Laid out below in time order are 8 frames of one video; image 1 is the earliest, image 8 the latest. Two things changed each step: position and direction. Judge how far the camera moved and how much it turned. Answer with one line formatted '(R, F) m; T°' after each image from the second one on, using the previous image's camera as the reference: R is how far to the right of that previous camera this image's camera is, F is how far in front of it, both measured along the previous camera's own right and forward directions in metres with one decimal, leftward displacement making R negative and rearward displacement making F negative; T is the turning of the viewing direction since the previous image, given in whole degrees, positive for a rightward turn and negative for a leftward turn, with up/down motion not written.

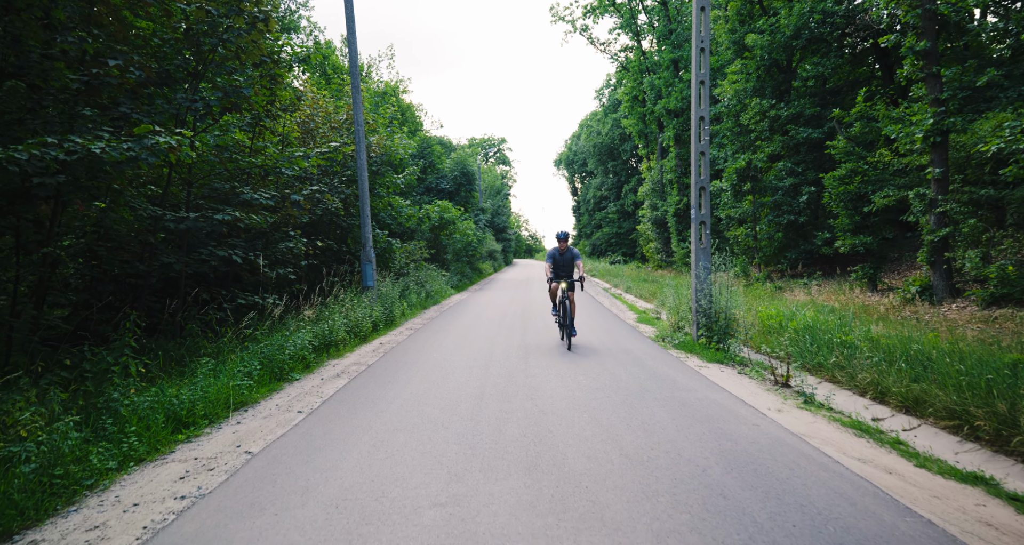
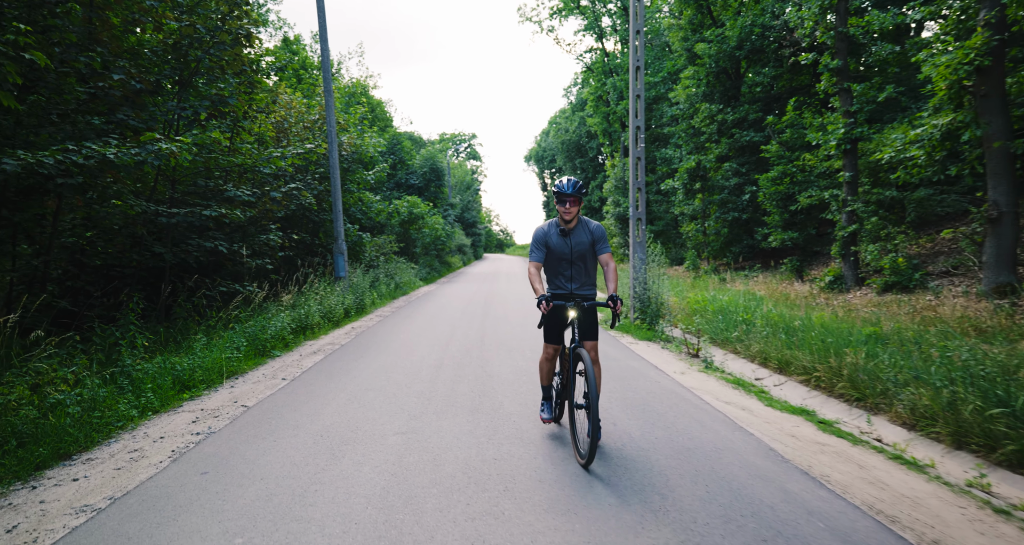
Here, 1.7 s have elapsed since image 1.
(+0.2, -1.2) m; +3°
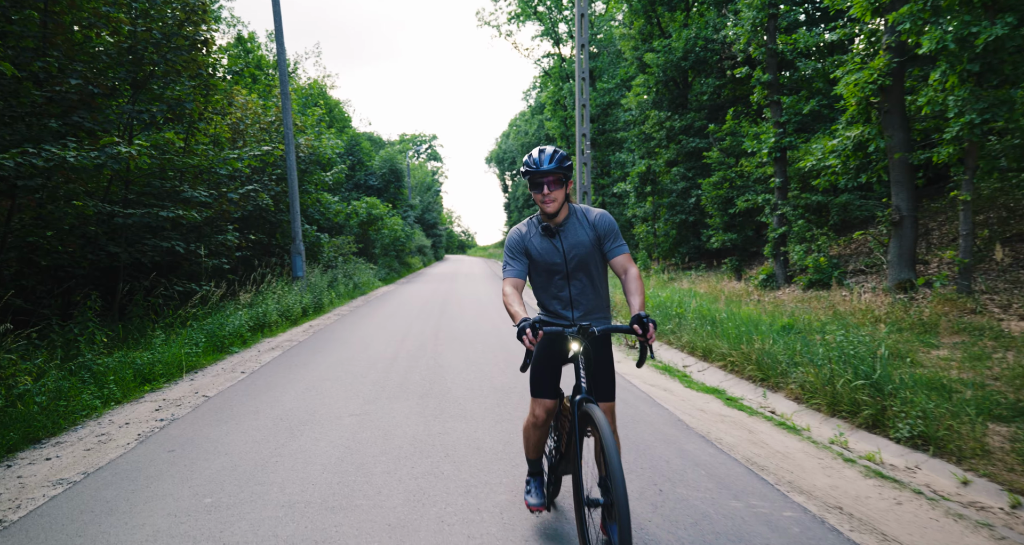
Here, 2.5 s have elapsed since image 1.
(+0.2, -0.6) m; +4°
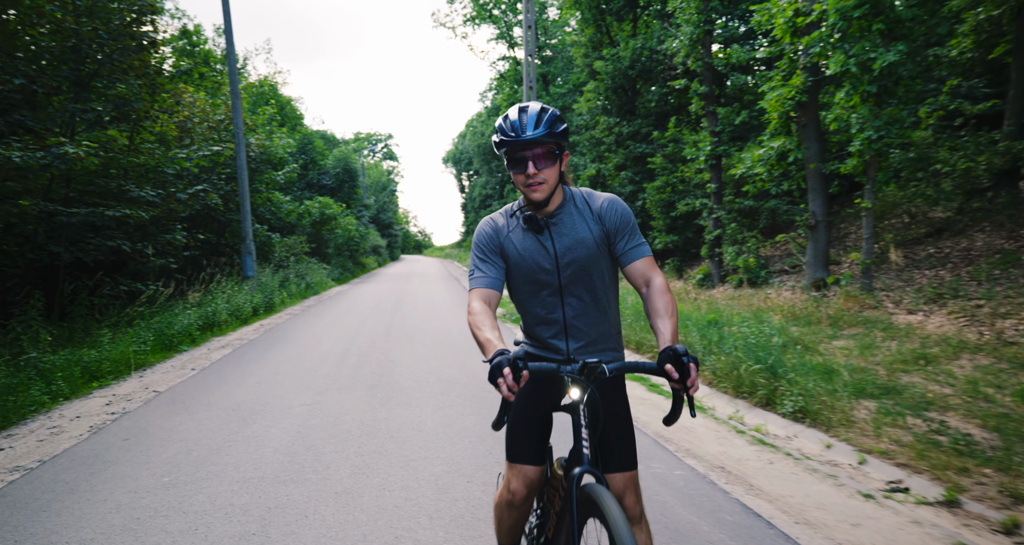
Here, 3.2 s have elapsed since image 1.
(+0.1, -0.5) m; +4°
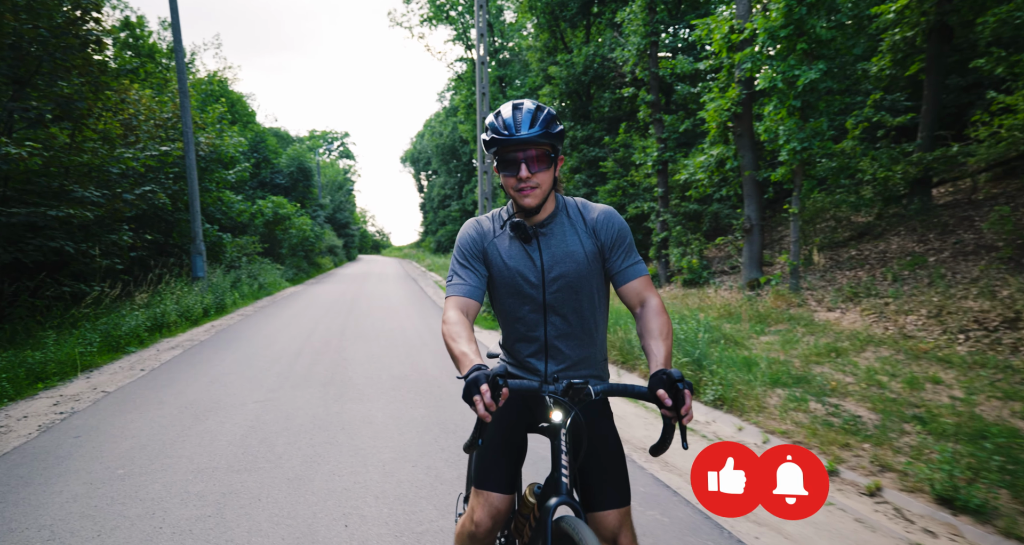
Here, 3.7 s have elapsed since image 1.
(+0.1, -0.3) m; +4°
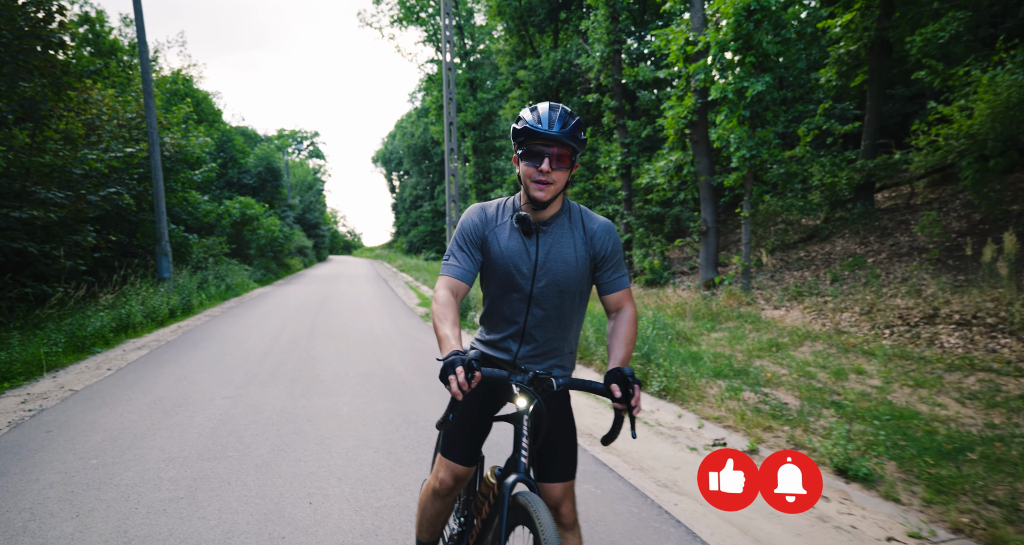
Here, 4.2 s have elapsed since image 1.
(+0.1, -0.3) m; +3°
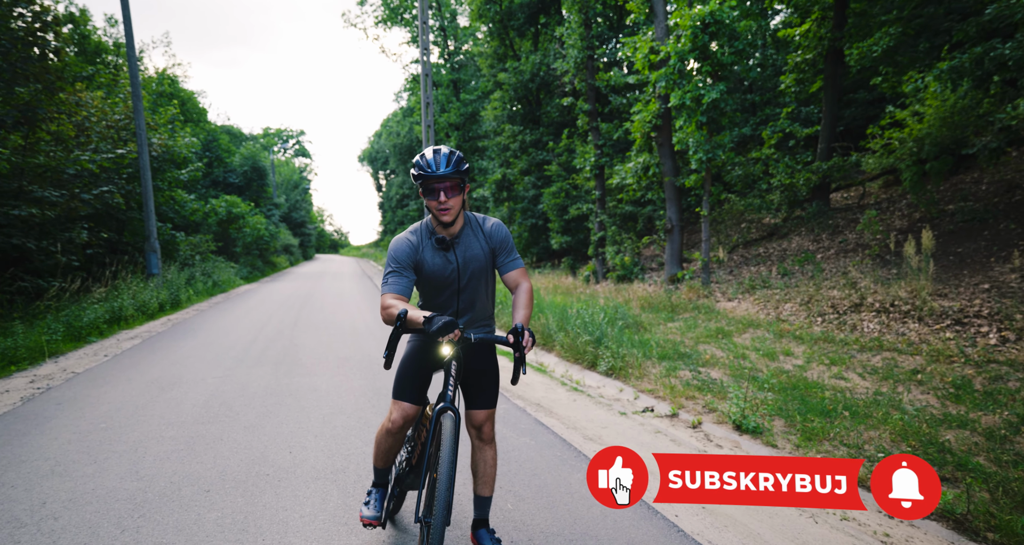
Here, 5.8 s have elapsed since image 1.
(+0.2, -0.6) m; +1°
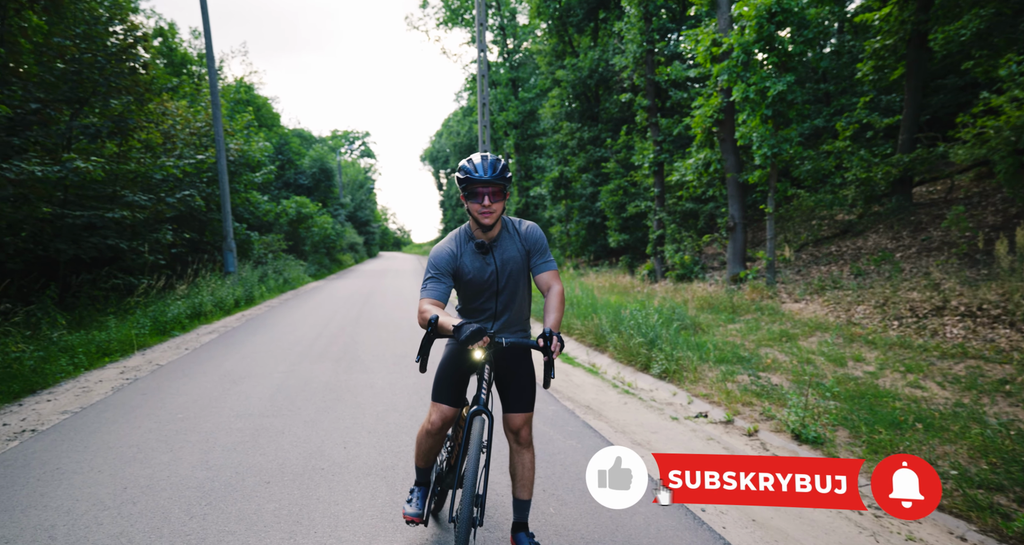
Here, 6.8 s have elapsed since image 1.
(+0.1, 0.0) m; -6°
